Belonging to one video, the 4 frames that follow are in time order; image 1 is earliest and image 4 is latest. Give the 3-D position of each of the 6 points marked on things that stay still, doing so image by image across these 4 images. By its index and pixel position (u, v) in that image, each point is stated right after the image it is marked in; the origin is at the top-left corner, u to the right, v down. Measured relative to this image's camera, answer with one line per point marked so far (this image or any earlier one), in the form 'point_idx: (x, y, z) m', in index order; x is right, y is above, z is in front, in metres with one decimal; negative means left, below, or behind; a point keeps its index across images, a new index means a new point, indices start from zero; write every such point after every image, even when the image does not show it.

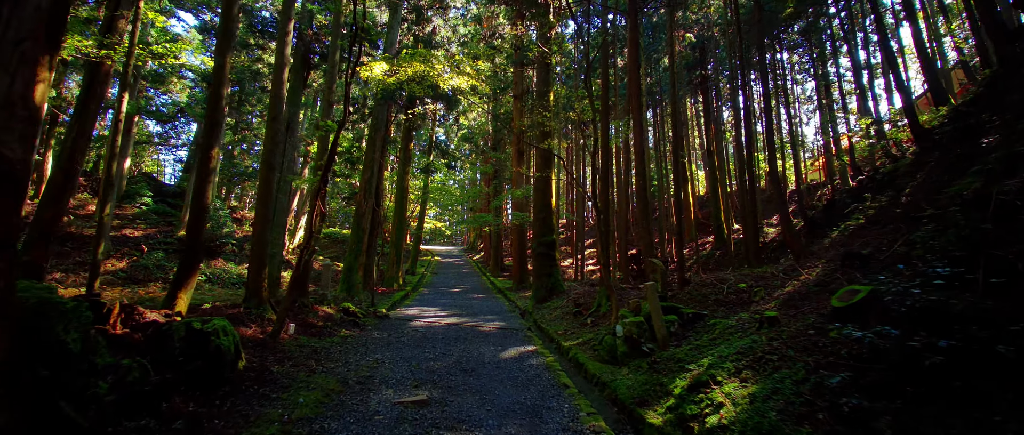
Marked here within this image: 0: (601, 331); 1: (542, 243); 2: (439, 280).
0: (+1.3, -1.5, +5.7) m
1: (+0.7, -0.6, +9.8) m
2: (-3.2, -2.8, +18.3) m
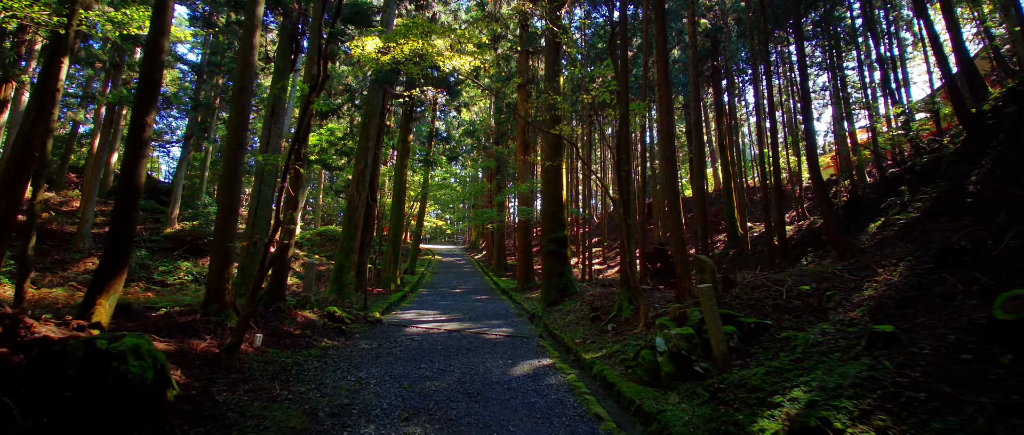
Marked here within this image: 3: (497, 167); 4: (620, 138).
0: (+1.4, -1.4, +4.8) m
1: (+0.8, -0.5, +8.9) m
2: (-3.0, -2.6, +17.4) m
3: (-0.7, +2.4, +19.5) m
4: (+1.9, +1.4, +7.2) m
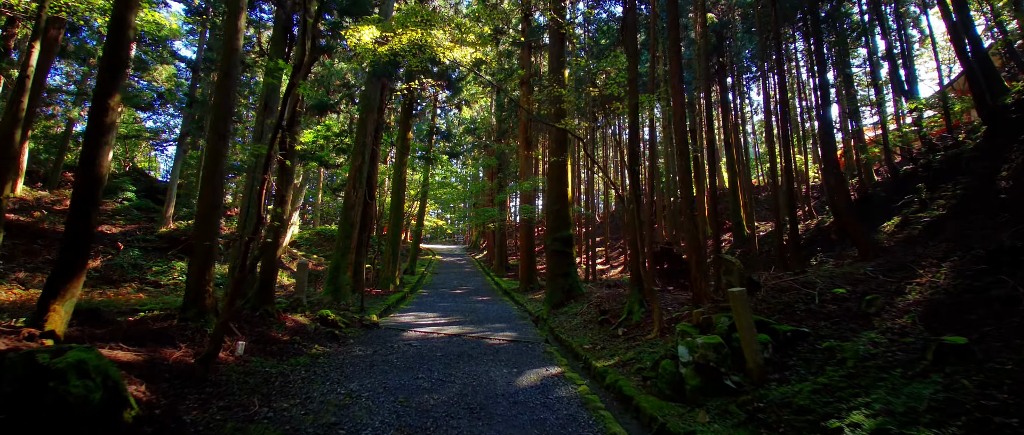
0: (+1.5, -1.4, +4.4) m
1: (+0.9, -0.4, +8.5) m
2: (-2.9, -2.6, +17.0) m
3: (-0.6, +2.4, +19.1) m
4: (+1.9, +1.4, +6.8) m
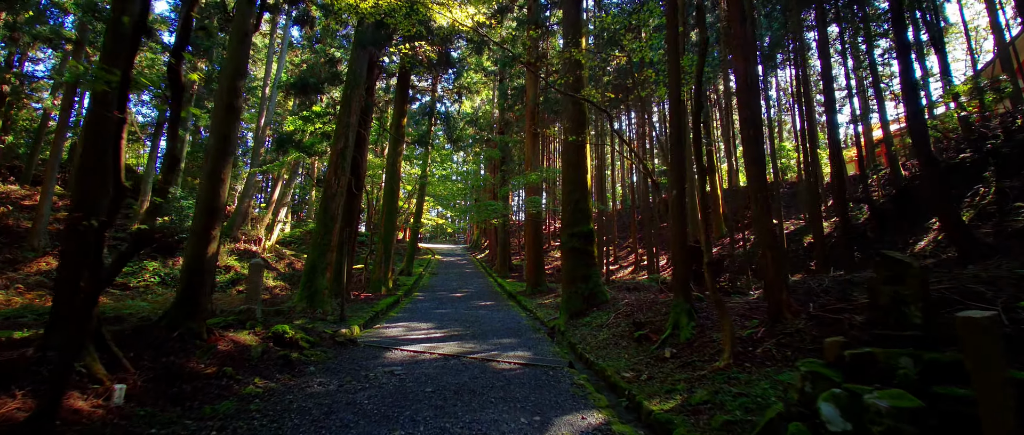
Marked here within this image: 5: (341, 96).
0: (+1.6, -1.2, +3.1) m
1: (+1.1, -0.3, +7.2) m
2: (-2.7, -2.4, +15.7) m
3: (-0.5, +2.6, +17.8) m
4: (+2.1, +1.6, +5.5) m
5: (-3.4, +2.4, +8.3) m
